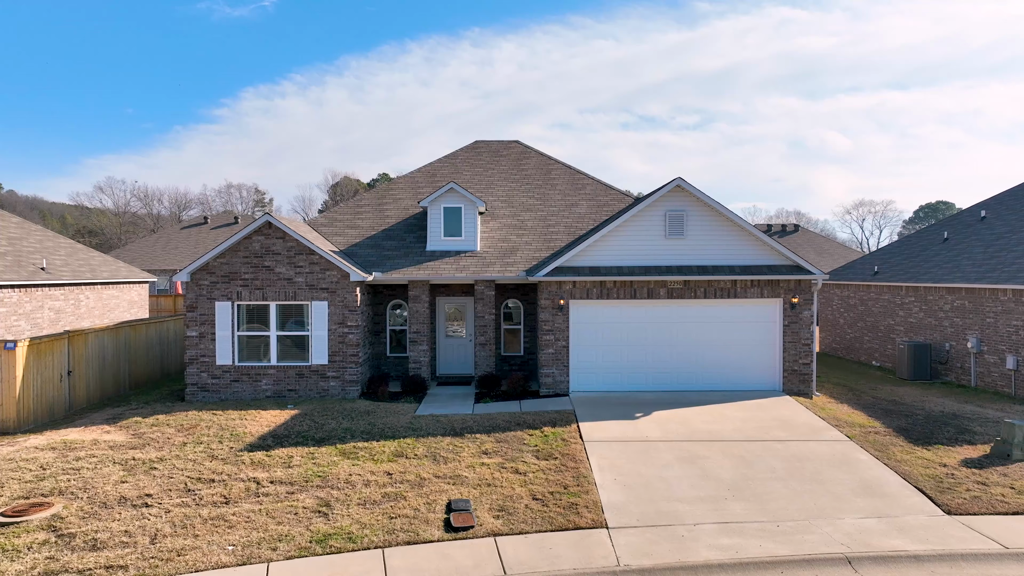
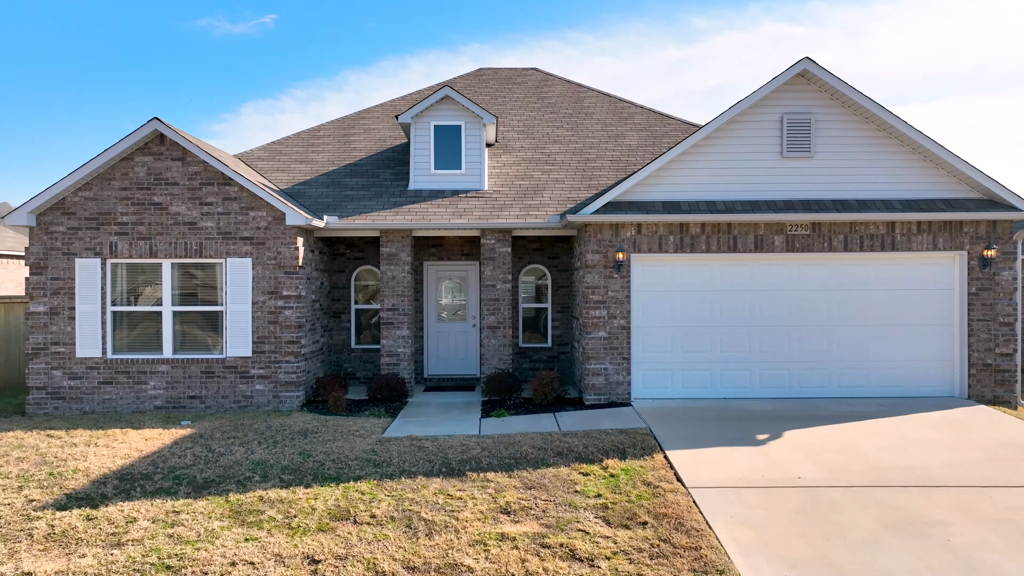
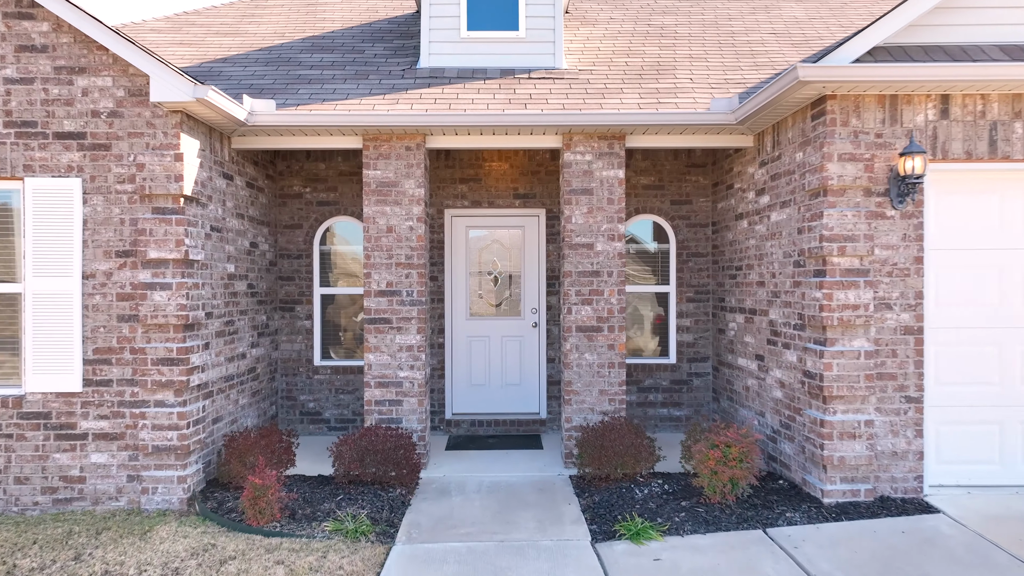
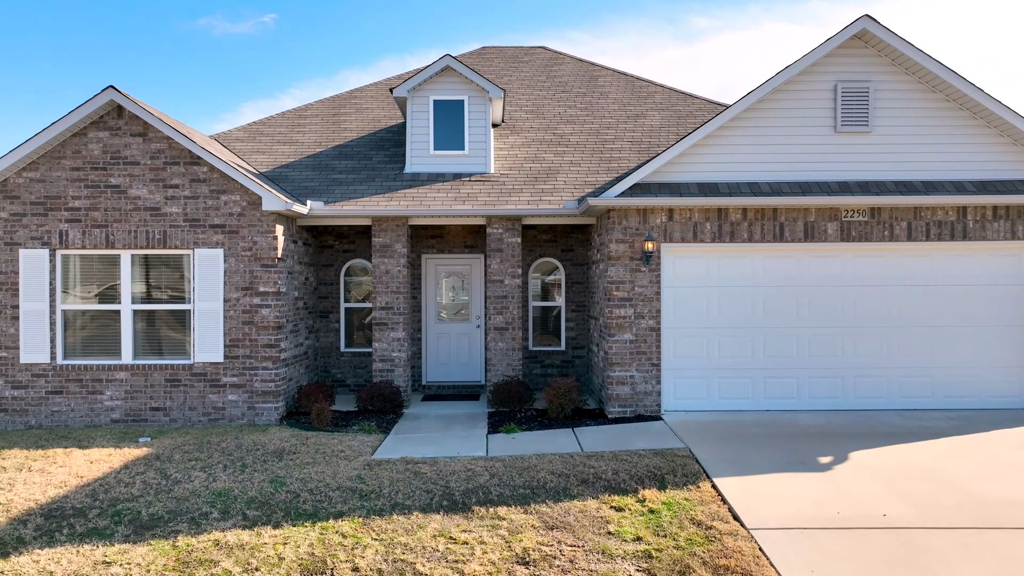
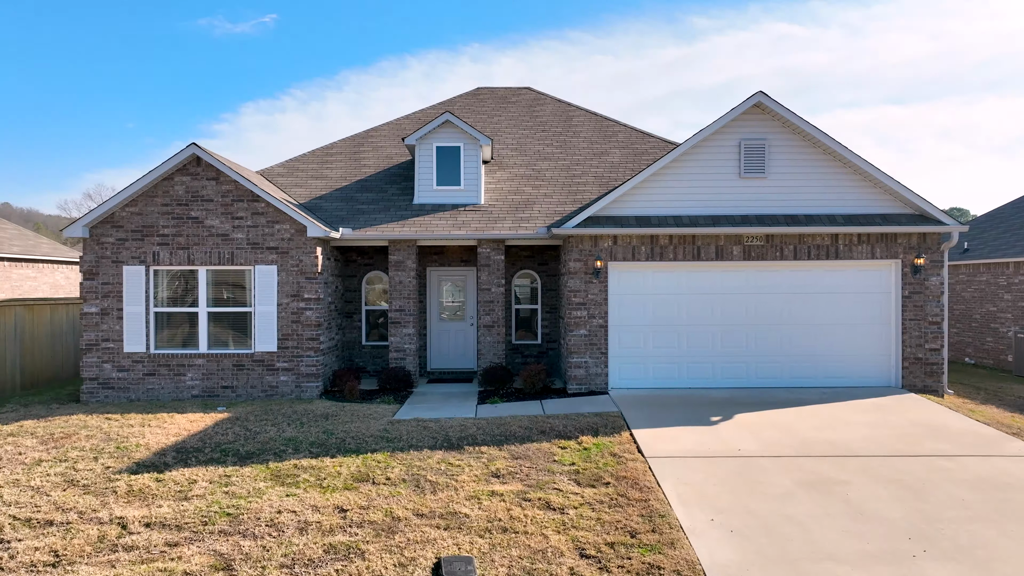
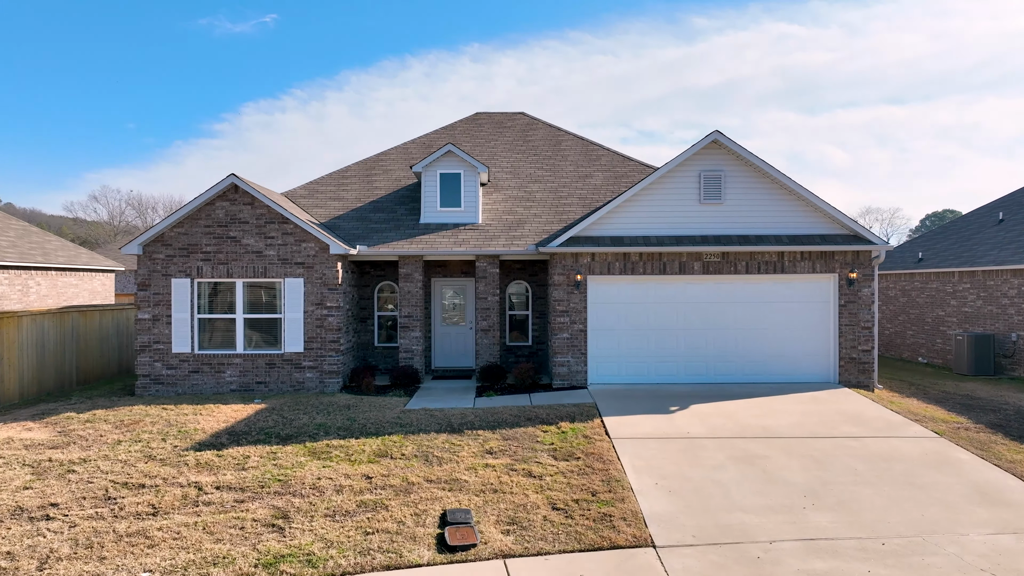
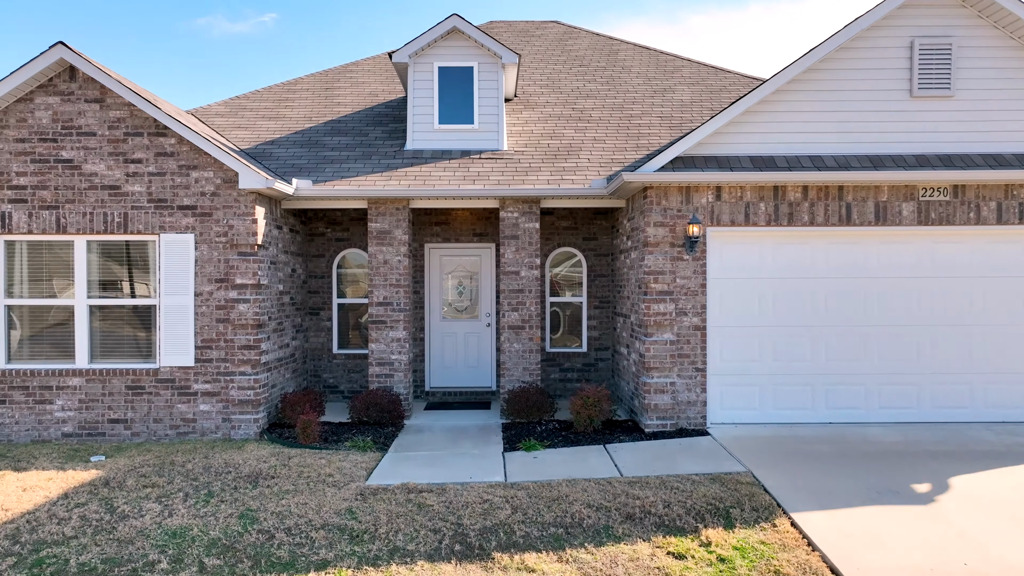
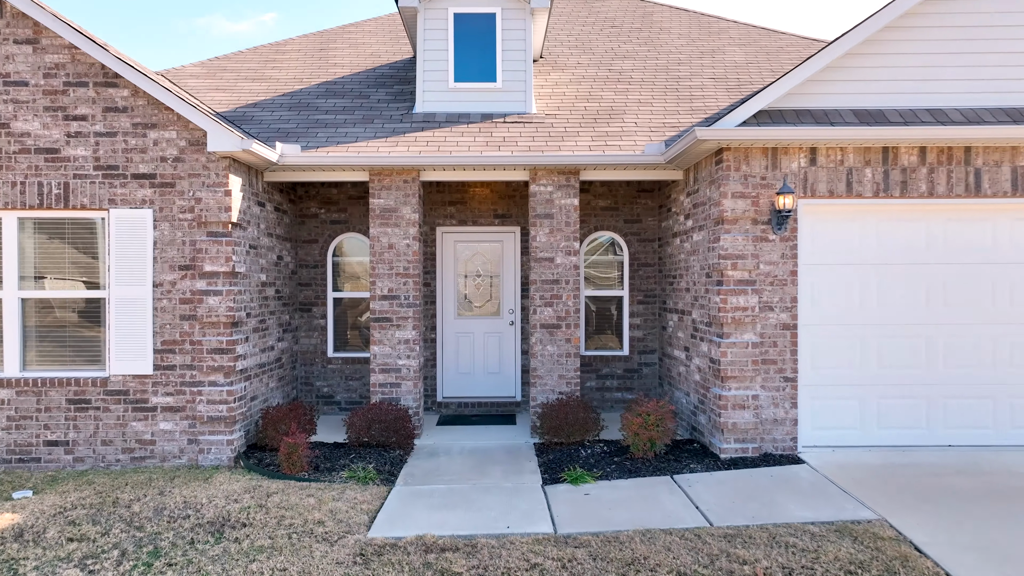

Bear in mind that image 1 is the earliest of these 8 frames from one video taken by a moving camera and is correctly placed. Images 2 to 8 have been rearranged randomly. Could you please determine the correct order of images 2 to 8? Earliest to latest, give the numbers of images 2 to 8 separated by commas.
6, 5, 2, 4, 7, 8, 3
